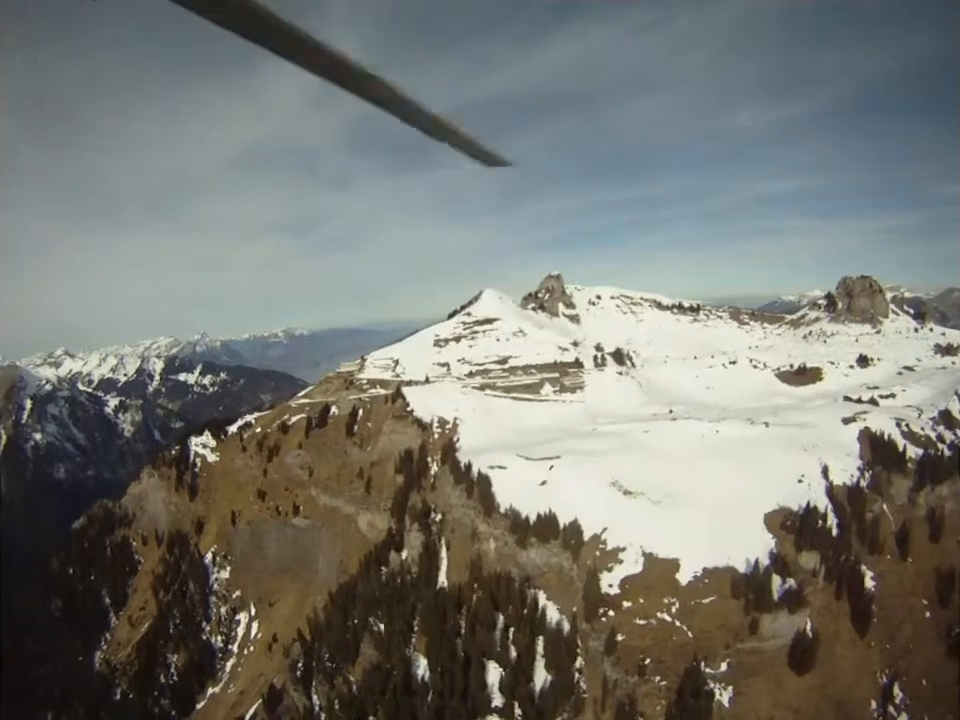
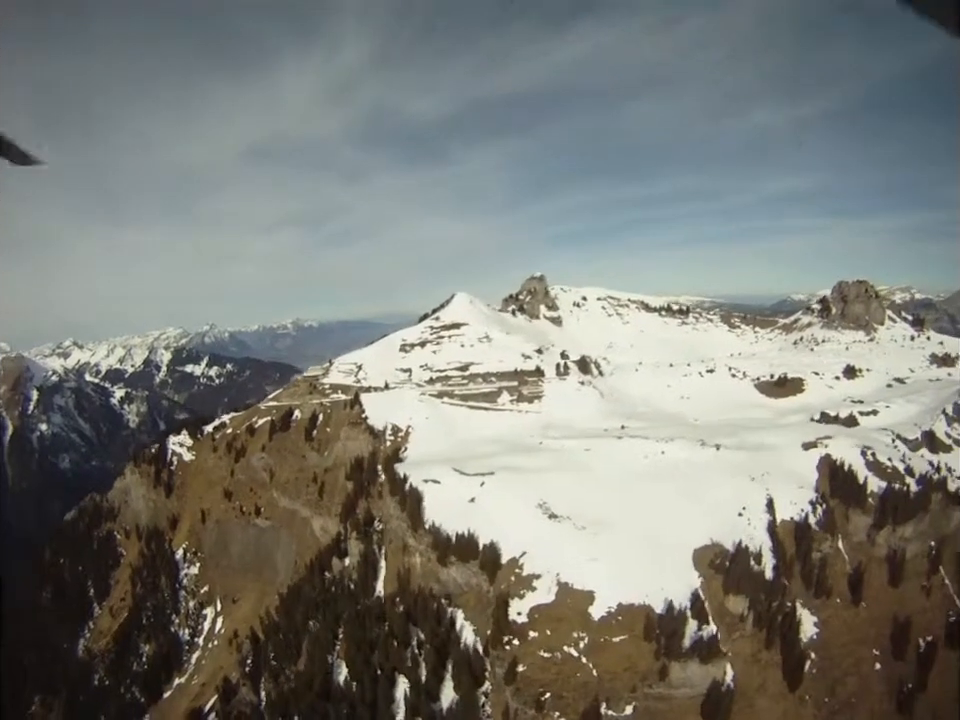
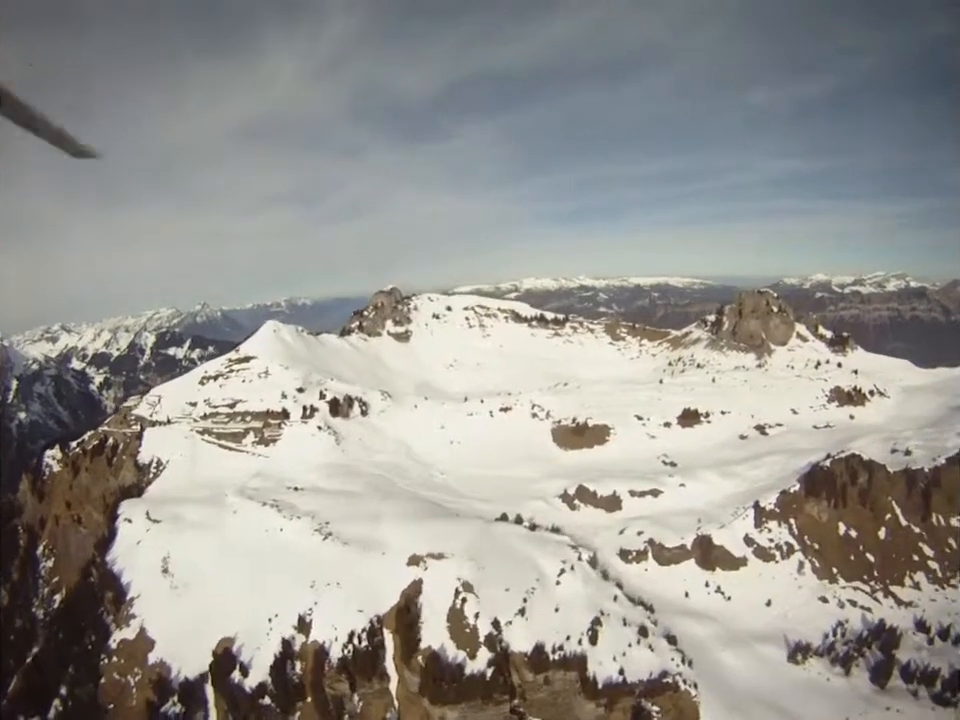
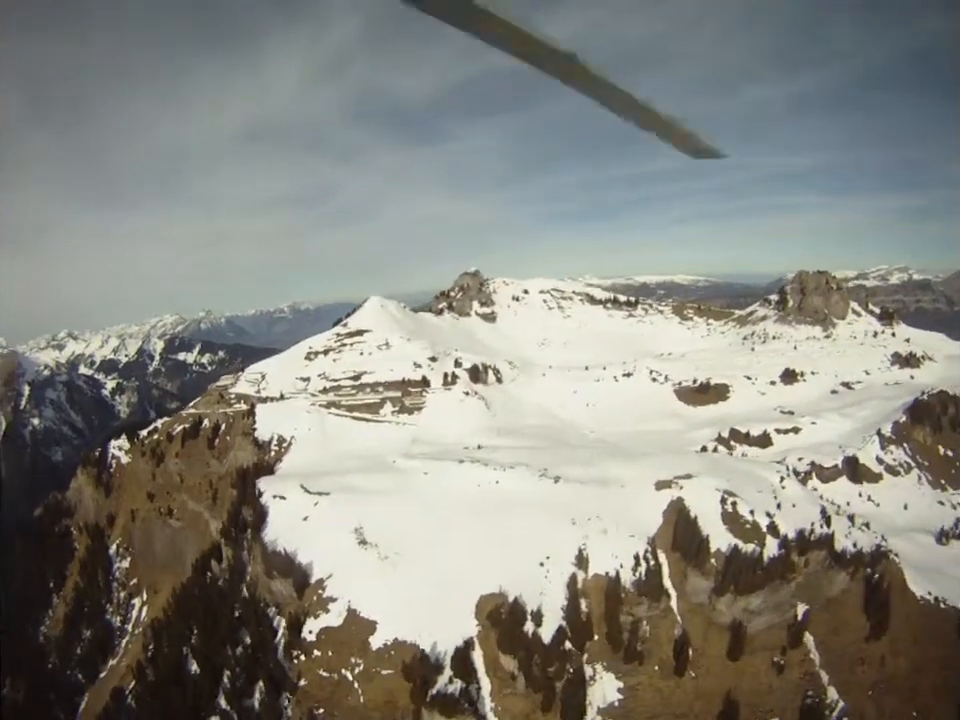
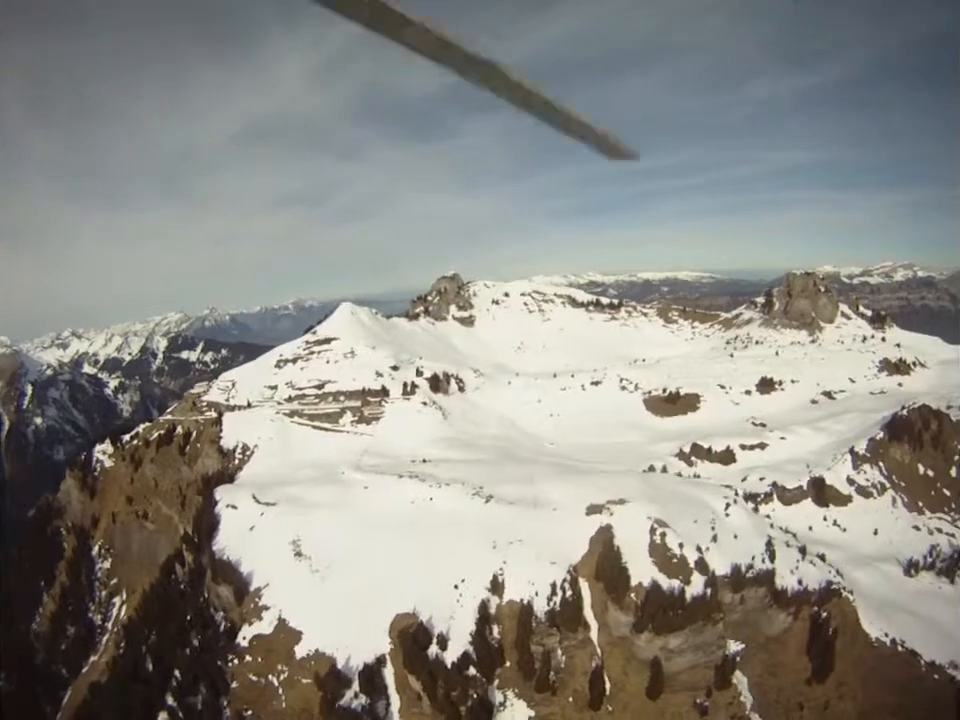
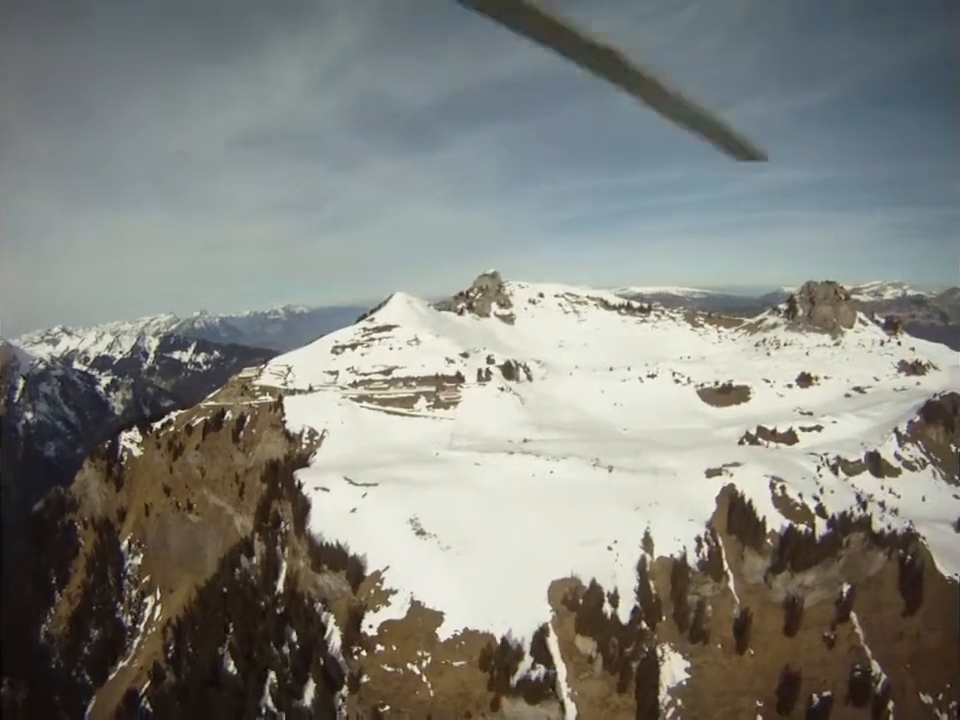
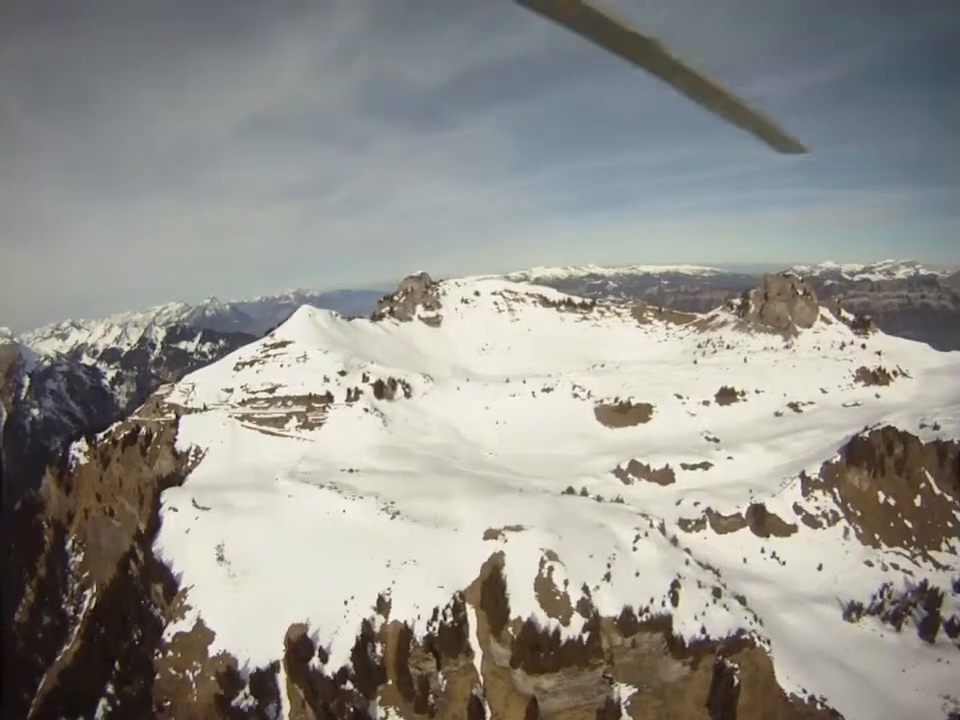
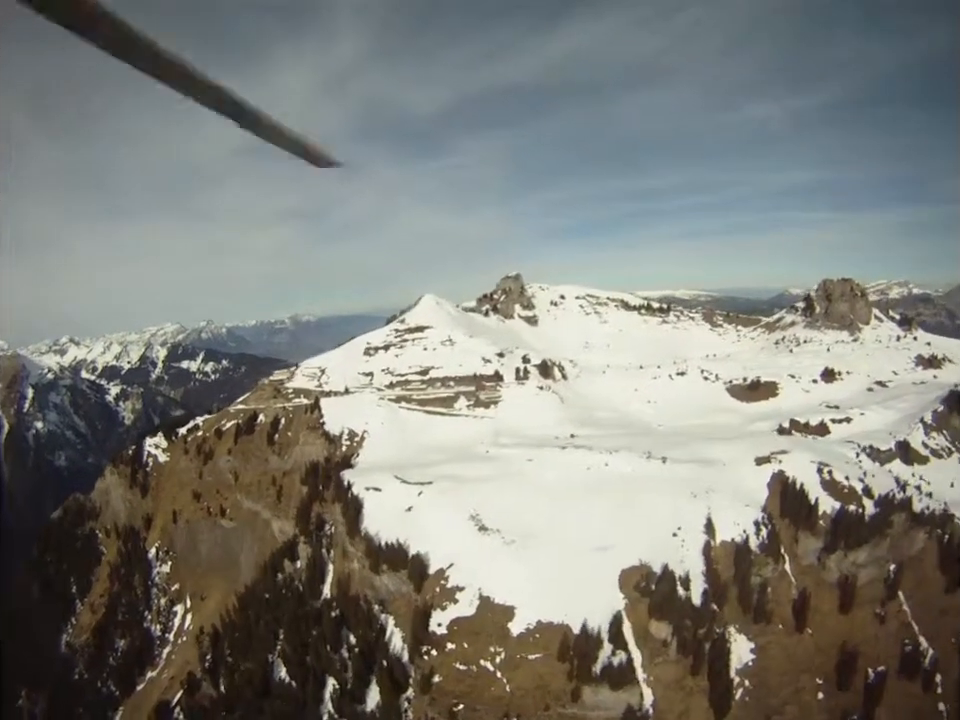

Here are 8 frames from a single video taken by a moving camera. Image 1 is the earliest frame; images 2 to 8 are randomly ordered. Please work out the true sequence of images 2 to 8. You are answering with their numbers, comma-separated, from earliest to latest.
2, 8, 6, 4, 5, 7, 3
